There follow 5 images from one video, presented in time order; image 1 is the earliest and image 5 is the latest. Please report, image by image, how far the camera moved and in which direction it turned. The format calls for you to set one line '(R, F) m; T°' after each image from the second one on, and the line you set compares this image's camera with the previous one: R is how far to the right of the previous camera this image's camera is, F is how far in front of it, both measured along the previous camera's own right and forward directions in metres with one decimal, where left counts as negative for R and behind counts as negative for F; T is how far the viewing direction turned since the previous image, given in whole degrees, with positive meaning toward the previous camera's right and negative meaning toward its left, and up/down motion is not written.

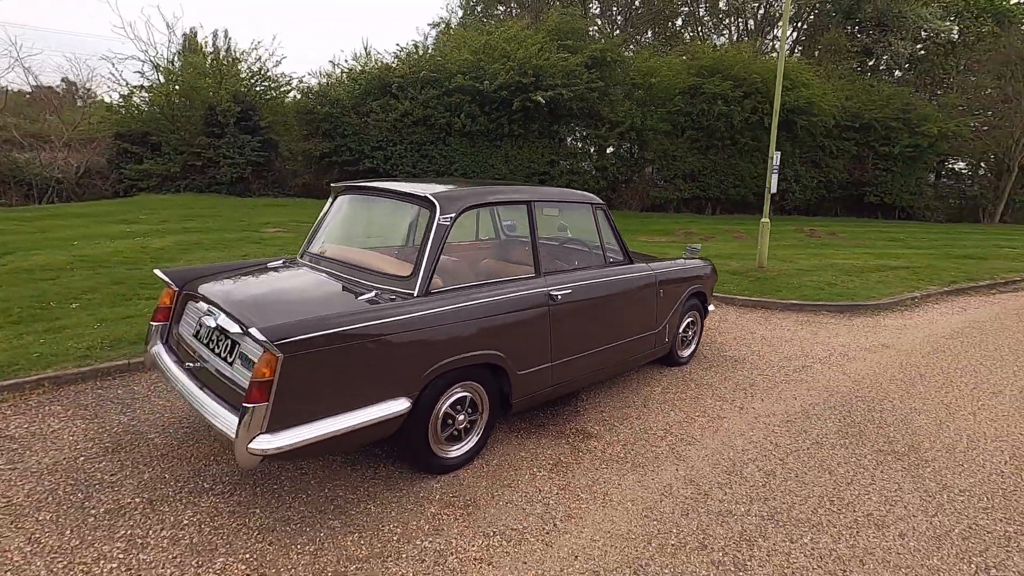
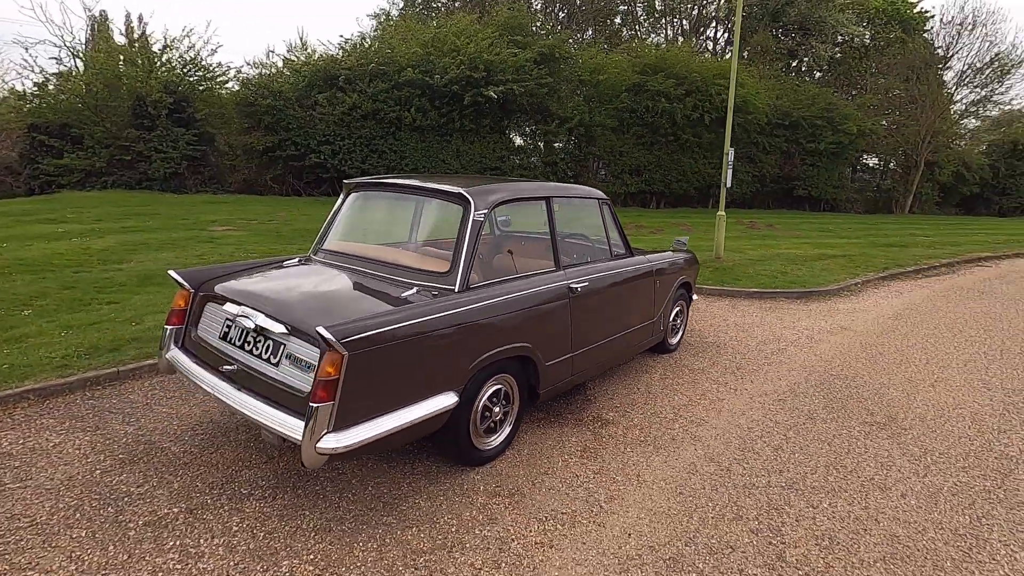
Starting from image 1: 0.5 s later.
(-0.5, 0.0) m; +6°
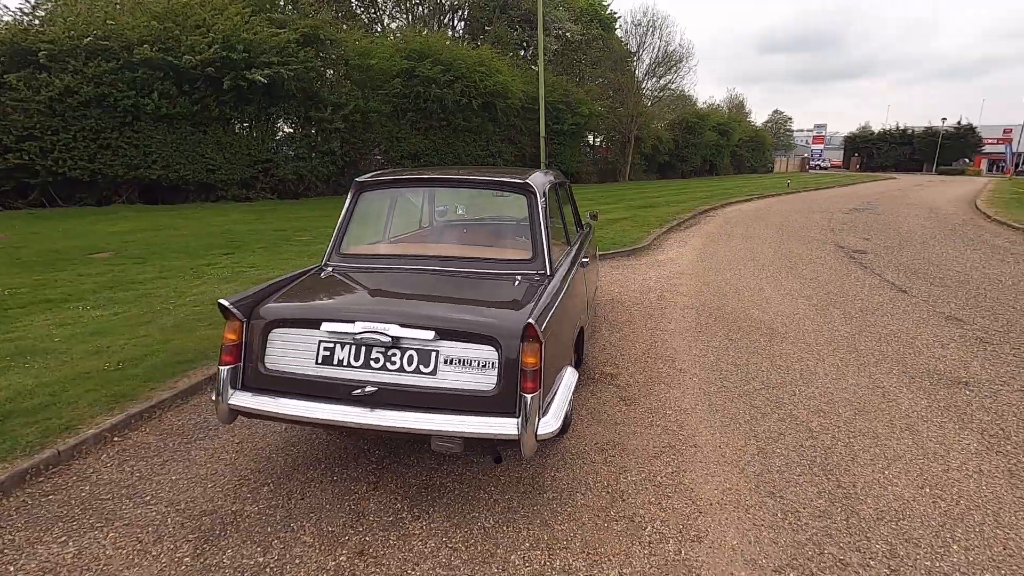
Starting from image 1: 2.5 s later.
(-1.8, +0.2) m; +25°
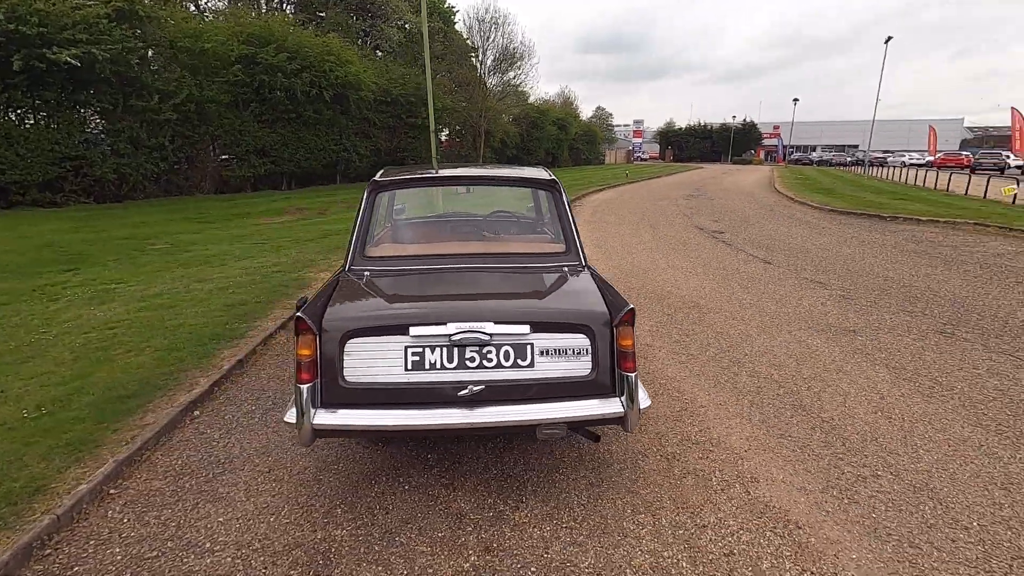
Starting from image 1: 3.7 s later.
(-1.2, 0.0) m; +16°
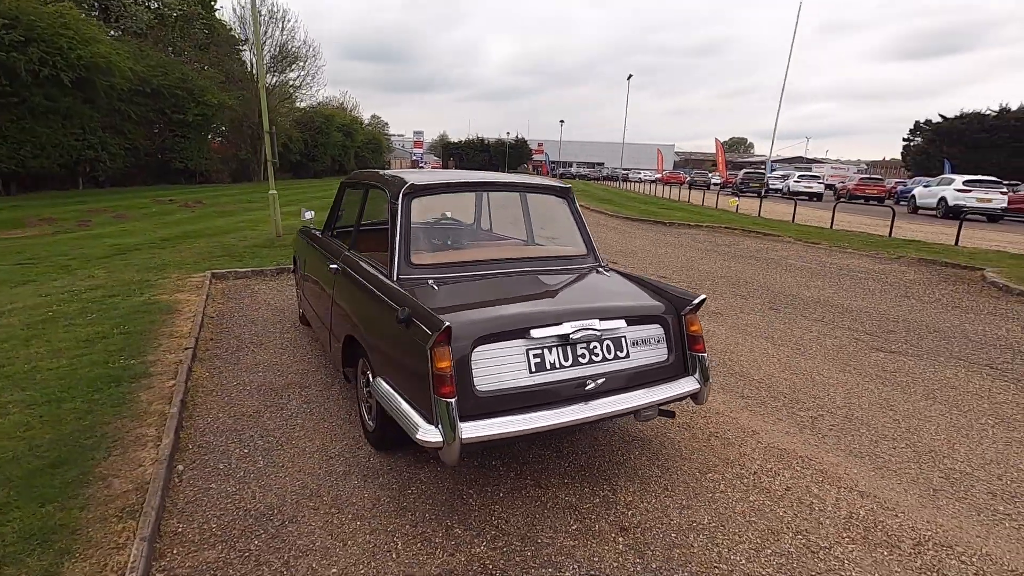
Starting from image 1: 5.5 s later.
(-1.6, +0.2) m; +23°
